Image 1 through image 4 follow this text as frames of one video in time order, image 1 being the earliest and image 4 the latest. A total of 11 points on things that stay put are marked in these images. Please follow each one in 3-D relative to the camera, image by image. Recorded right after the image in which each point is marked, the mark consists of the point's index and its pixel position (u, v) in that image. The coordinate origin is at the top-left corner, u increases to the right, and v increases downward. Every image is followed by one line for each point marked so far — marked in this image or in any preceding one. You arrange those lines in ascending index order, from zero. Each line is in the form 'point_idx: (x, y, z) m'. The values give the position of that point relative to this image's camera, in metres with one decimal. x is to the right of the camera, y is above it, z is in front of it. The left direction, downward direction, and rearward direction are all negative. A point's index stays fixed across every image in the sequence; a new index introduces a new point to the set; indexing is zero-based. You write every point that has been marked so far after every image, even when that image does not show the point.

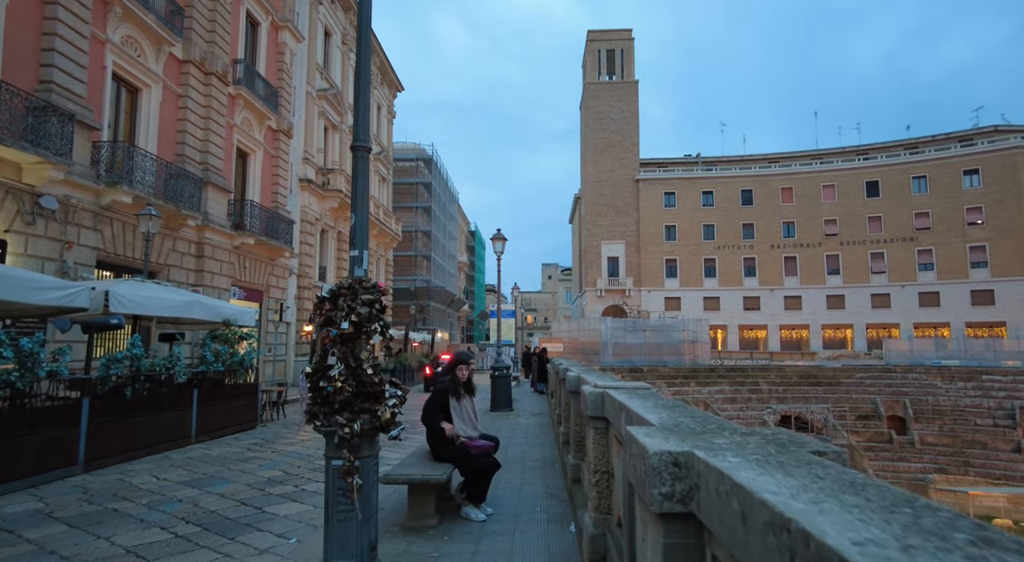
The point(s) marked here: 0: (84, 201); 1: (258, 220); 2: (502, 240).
0: (-8.0, +1.5, +10.3) m
1: (-7.8, +1.9, +16.9) m
2: (-0.2, +0.9, +12.6) m
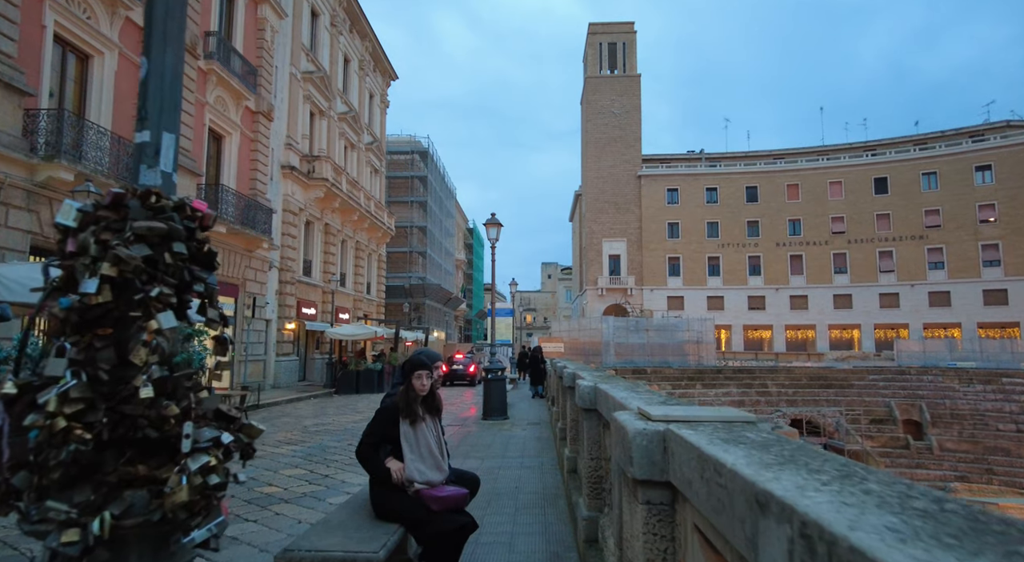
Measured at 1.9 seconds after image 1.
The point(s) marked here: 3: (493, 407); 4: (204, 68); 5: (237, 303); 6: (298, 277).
0: (-8.1, +1.7, +8.9) m
1: (-7.9, +2.1, +15.6) m
2: (-0.3, +1.1, +11.2) m
3: (-0.4, -2.3, +10.1) m
4: (-8.2, +5.7, +14.6) m
5: (-8.1, -0.6, +16.1) m
6: (-7.8, +0.1, +20.0) m
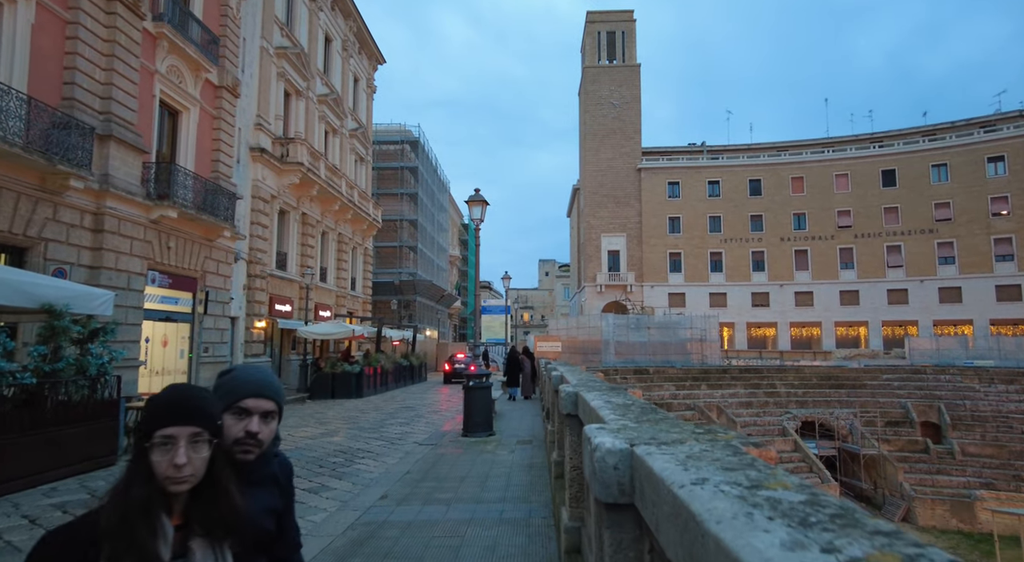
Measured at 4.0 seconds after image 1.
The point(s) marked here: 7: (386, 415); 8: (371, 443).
0: (-8.3, +1.9, +7.2) m
1: (-8.1, +2.3, +13.8) m
2: (-0.5, +1.3, +9.5) m
3: (-0.6, -2.1, +8.4) m
4: (-8.4, +5.8, +12.8) m
5: (-8.3, -0.4, +14.4) m
6: (-8.1, +0.3, +18.3) m
7: (-2.8, -3.0, +12.1) m
8: (-2.2, -2.5, +8.5) m
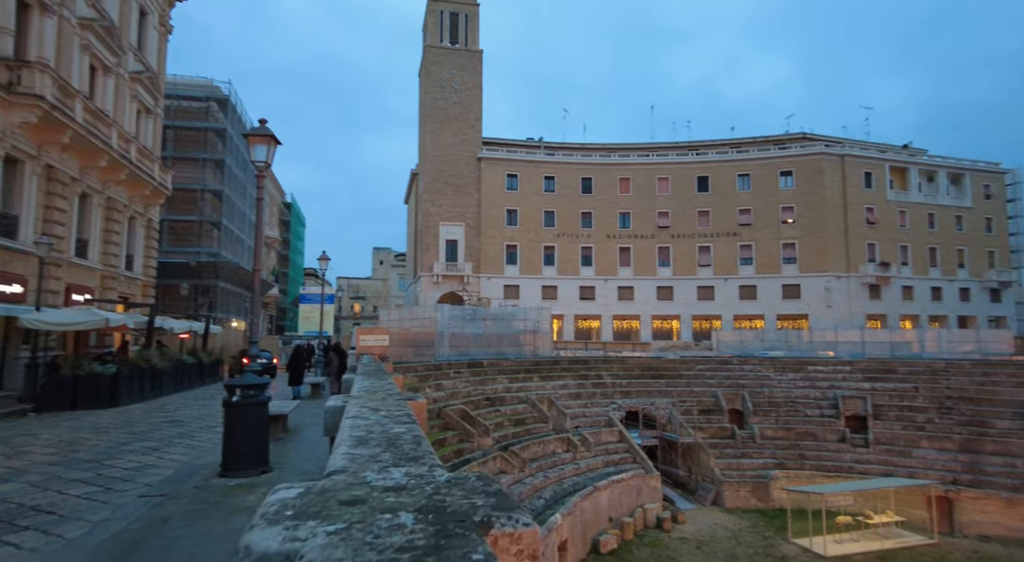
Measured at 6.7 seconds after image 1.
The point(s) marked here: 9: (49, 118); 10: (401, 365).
0: (-9.8, +2.4, +2.4) m
1: (-11.5, +2.9, +8.8) m
2: (-3.0, +1.7, +6.9) m
3: (-2.8, -1.8, +5.8) m
4: (-11.4, +6.5, +7.7) m
5: (-11.9, +0.2, +9.3) m
6: (-12.8, +1.1, +13.1) m
7: (-6.1, -2.5, +8.8) m
8: (-4.4, -2.1, +5.4) m
9: (-12.6, +4.5, +14.8) m
10: (-2.2, -3.1, +19.7) m
